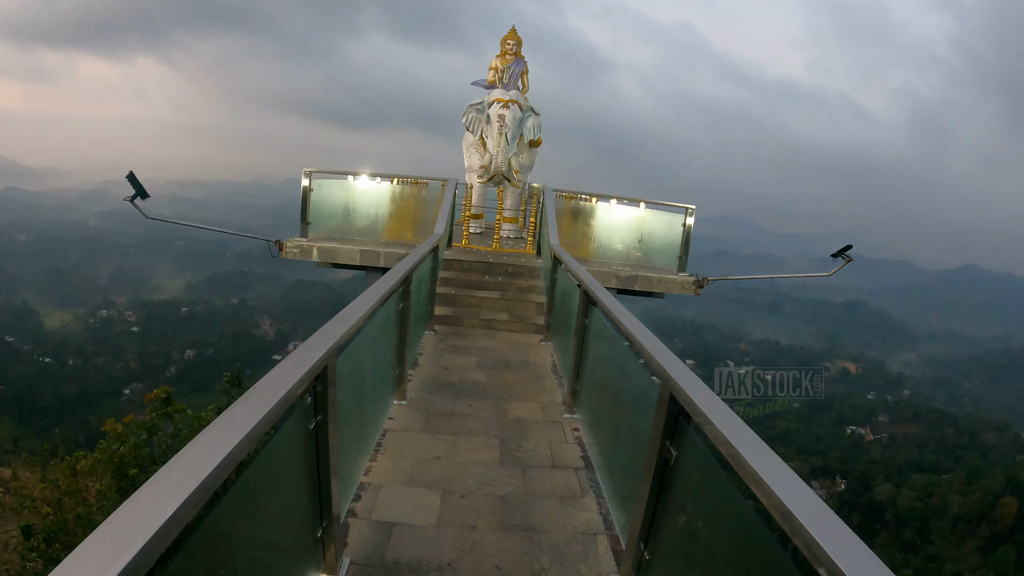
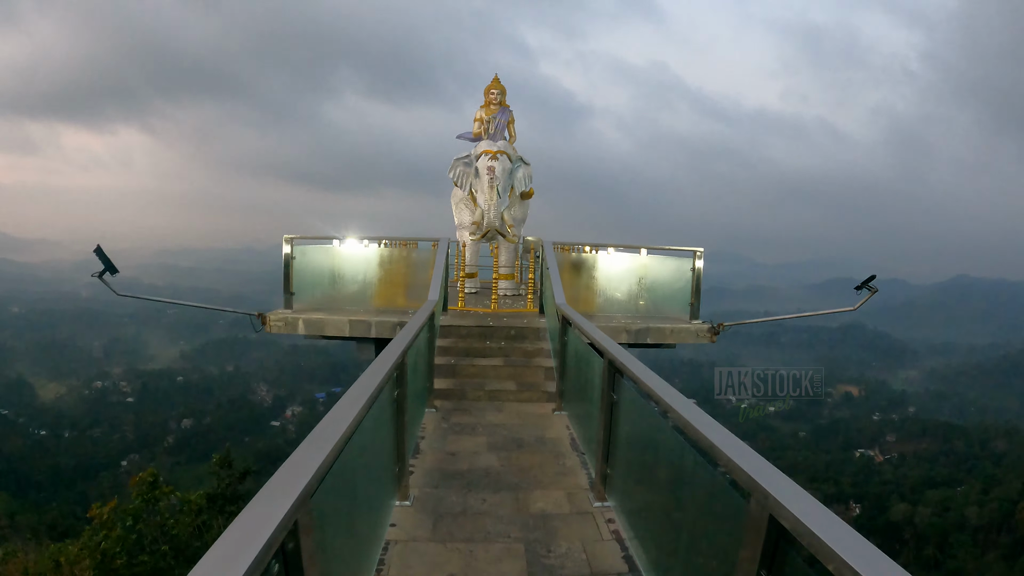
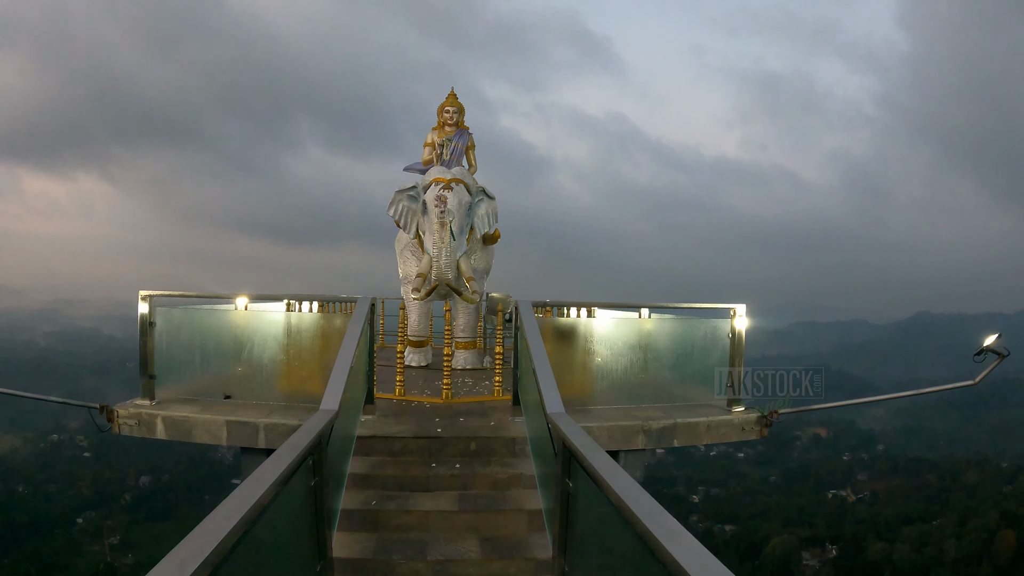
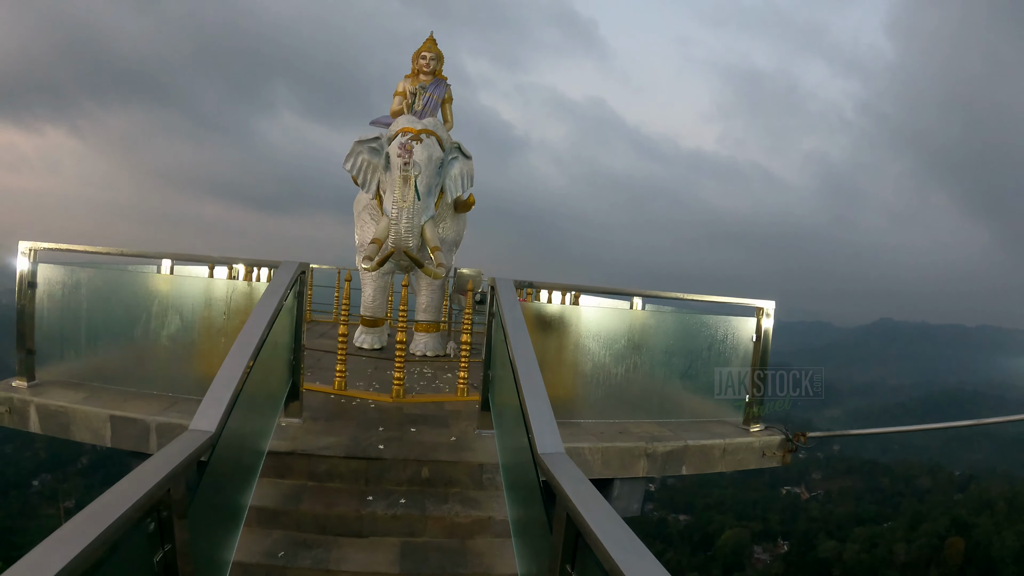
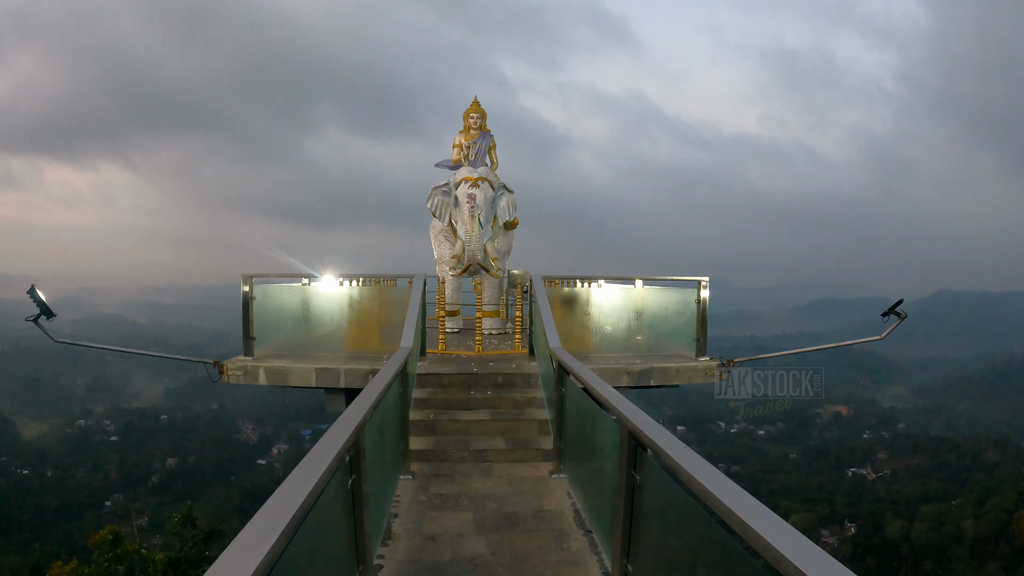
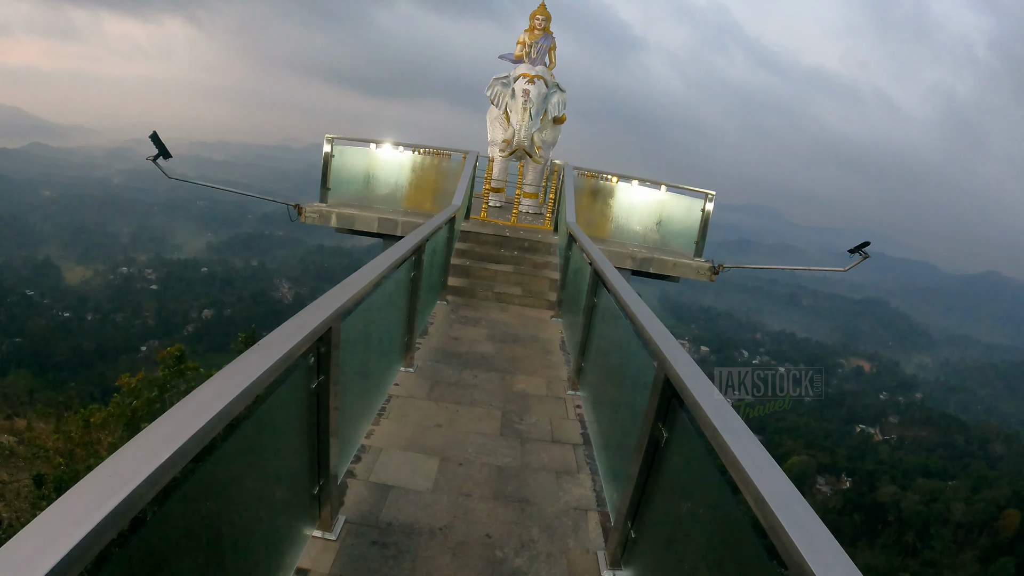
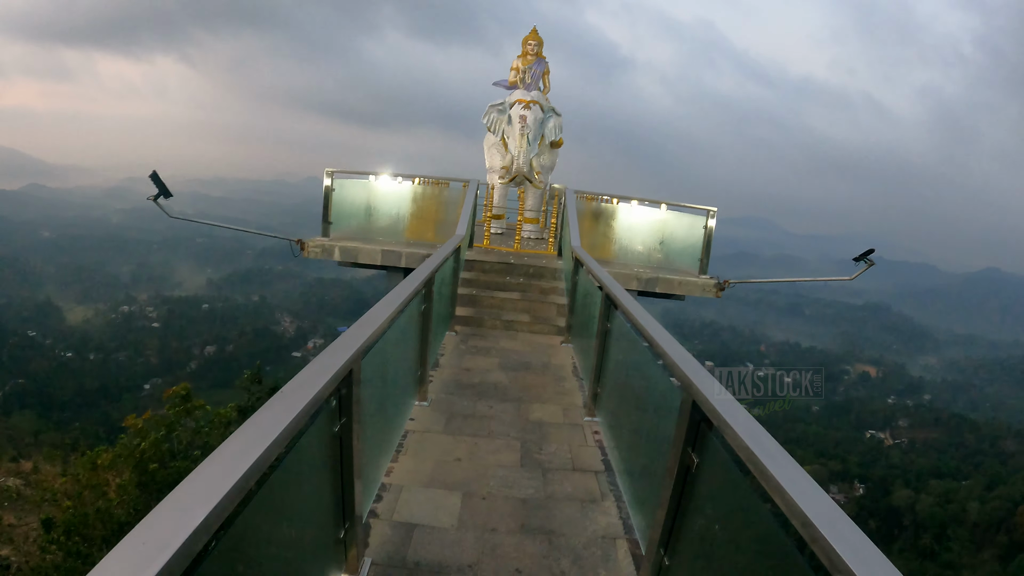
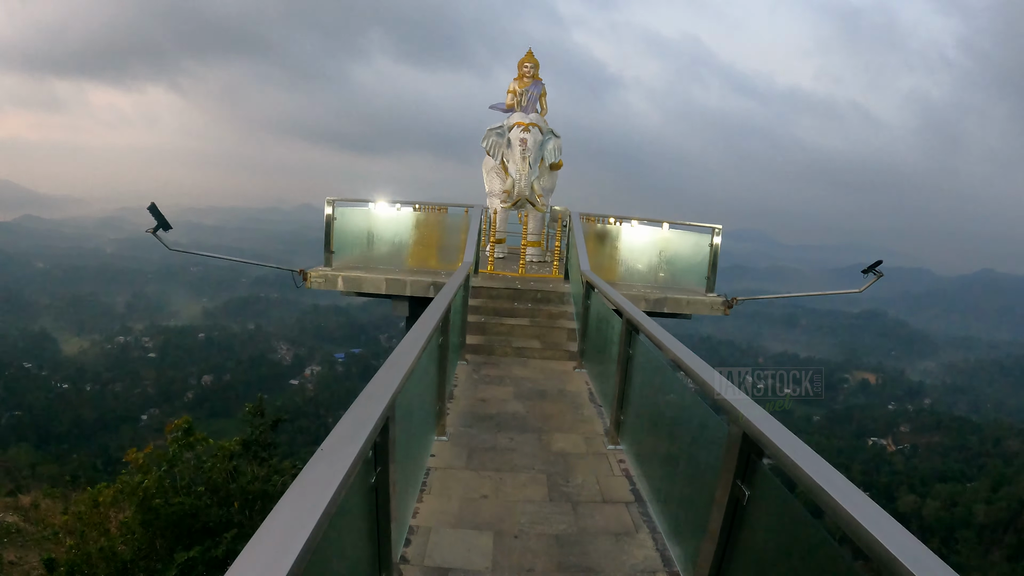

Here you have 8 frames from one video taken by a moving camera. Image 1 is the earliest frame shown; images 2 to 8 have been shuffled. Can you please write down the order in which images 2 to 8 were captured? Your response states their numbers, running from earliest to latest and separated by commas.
6, 7, 8, 2, 5, 3, 4
